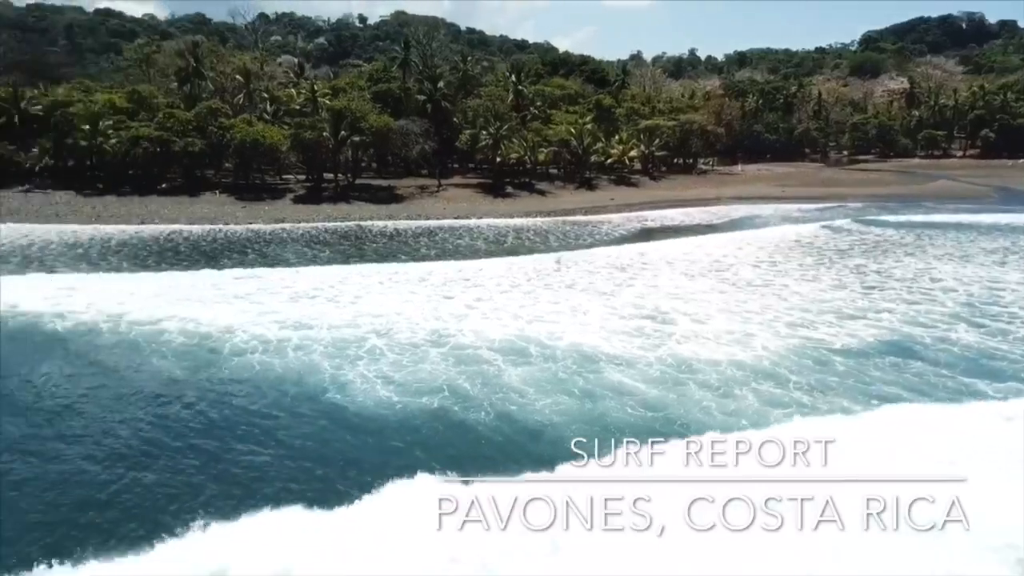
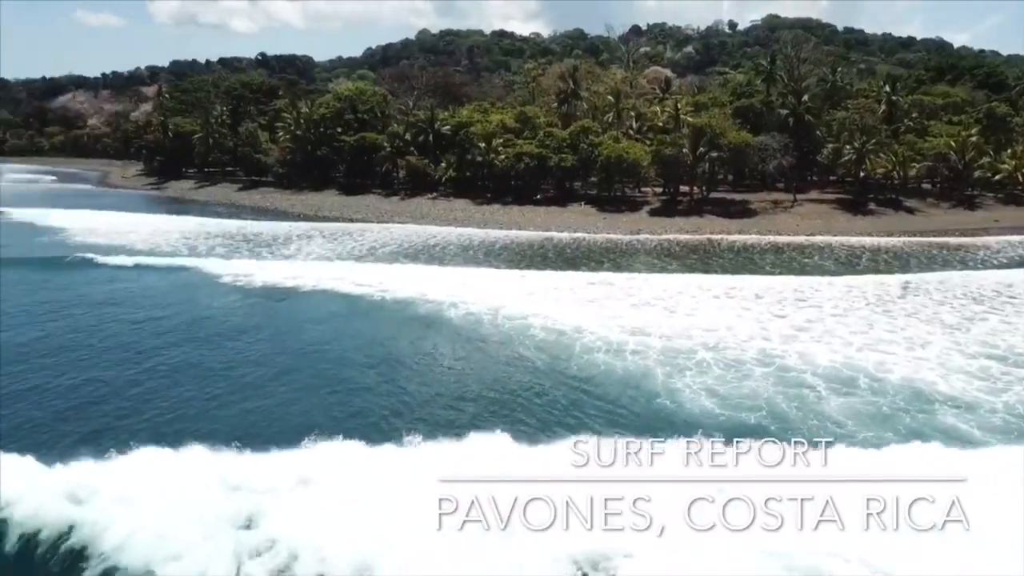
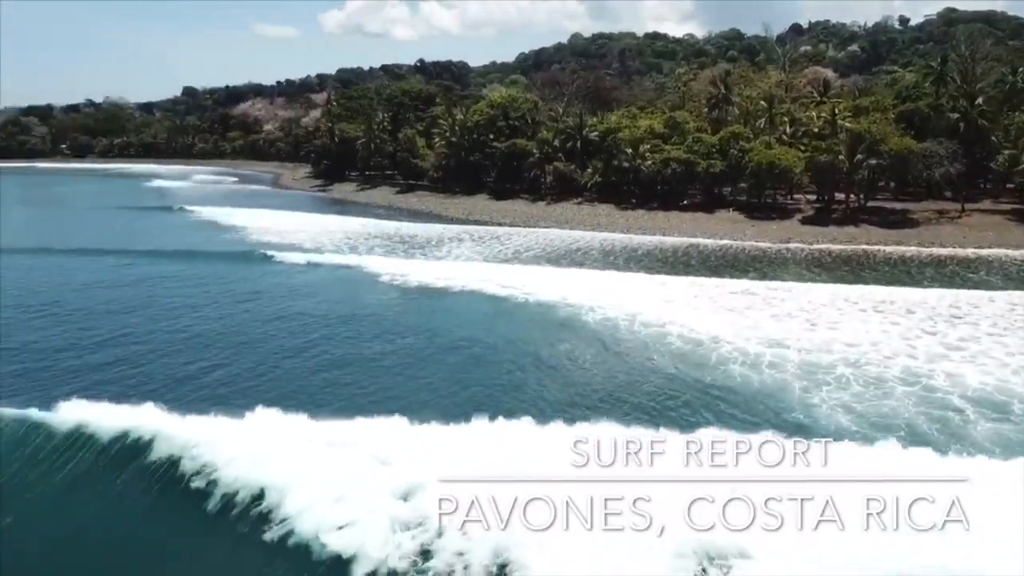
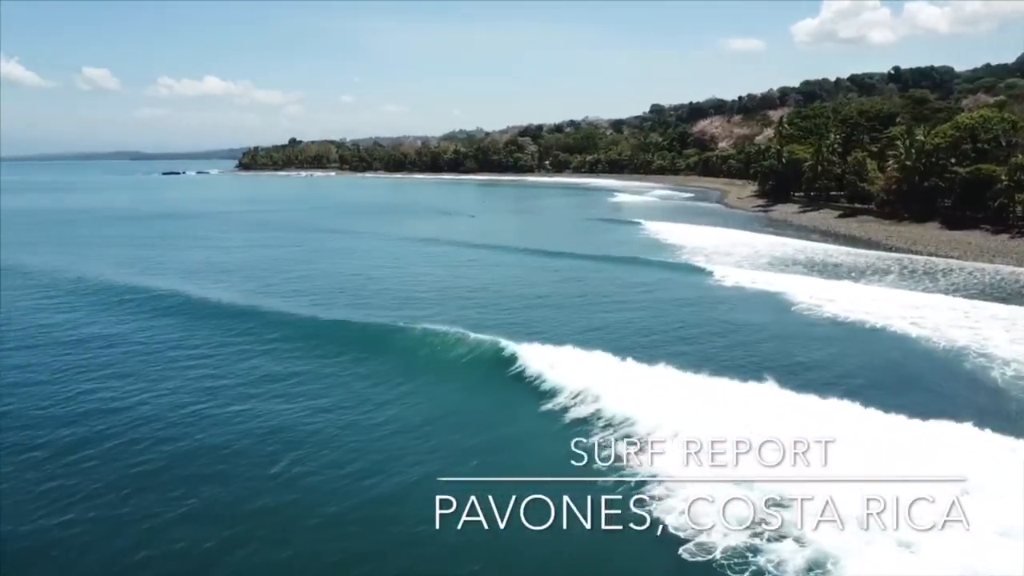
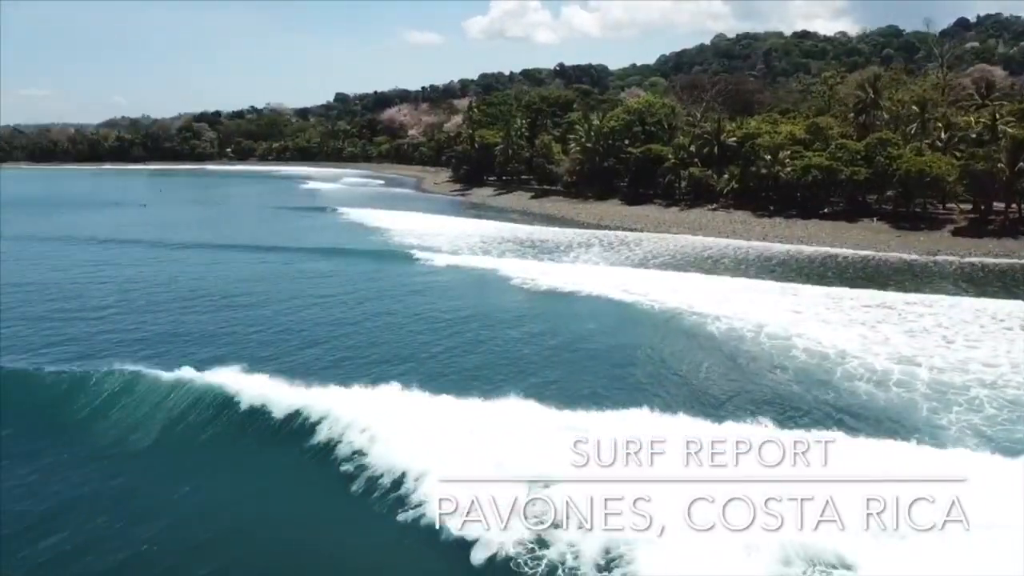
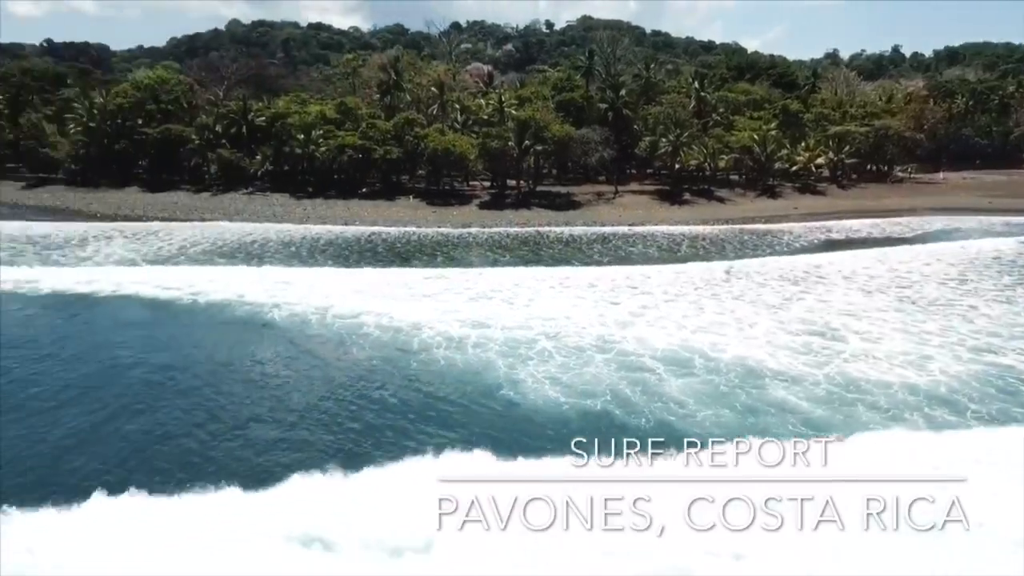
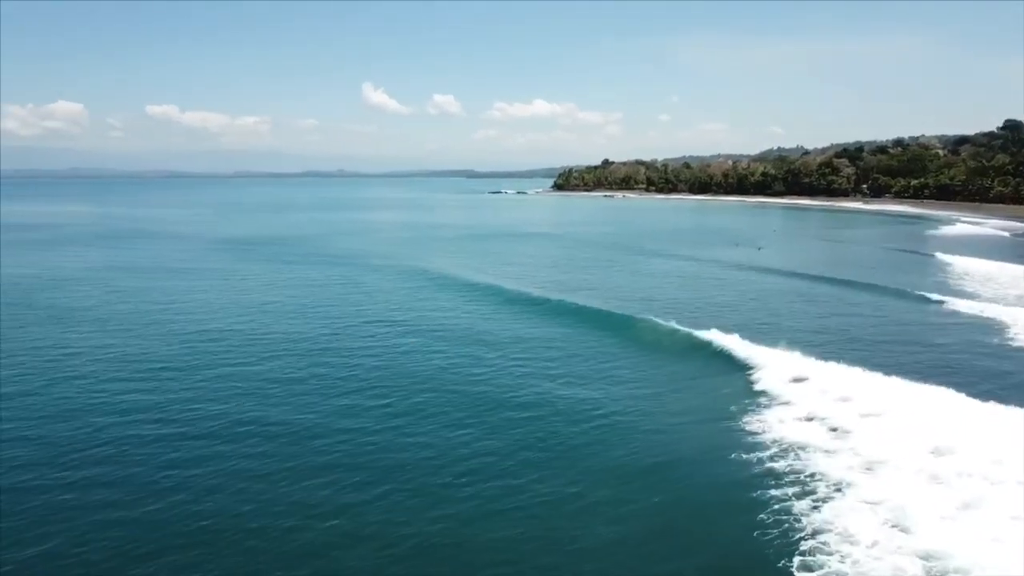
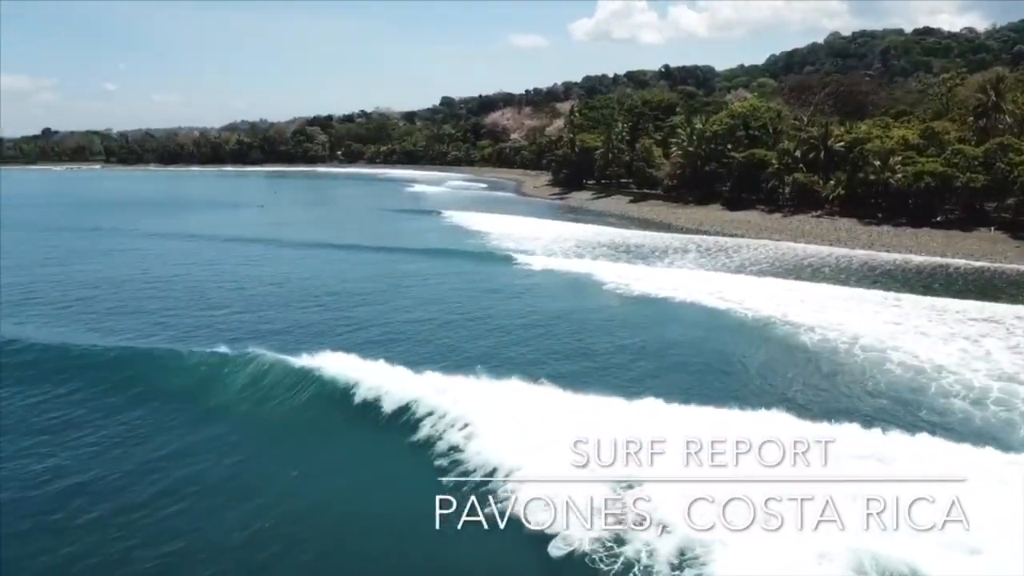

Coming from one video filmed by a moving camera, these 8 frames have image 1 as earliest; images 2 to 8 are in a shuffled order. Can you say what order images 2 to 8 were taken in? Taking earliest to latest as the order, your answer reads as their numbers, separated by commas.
6, 2, 3, 5, 8, 4, 7
